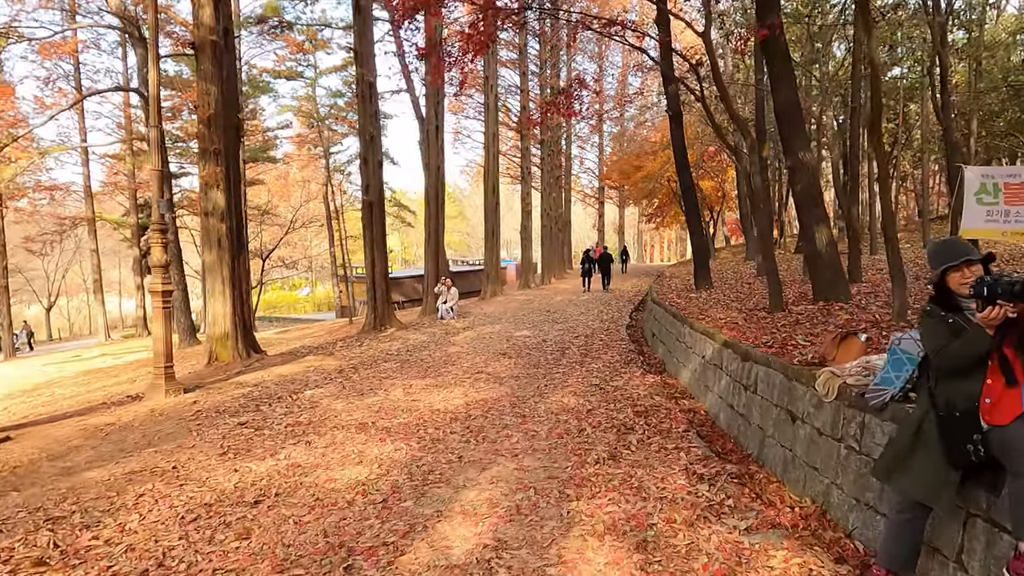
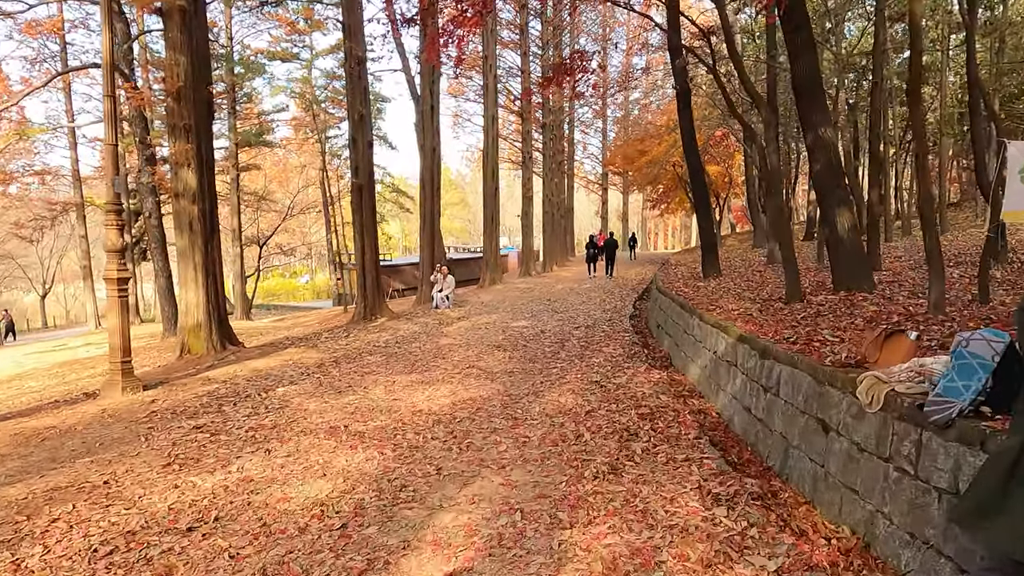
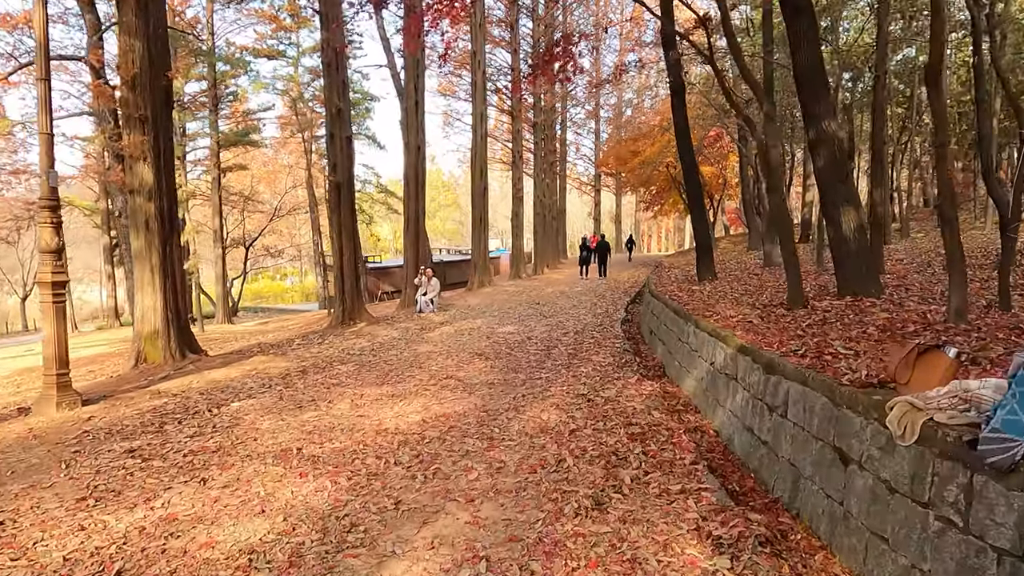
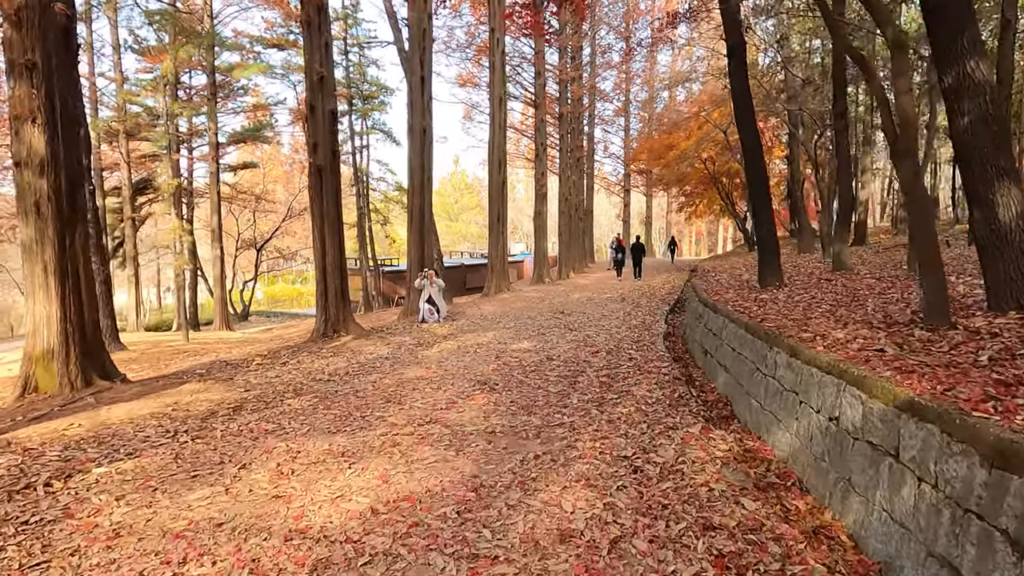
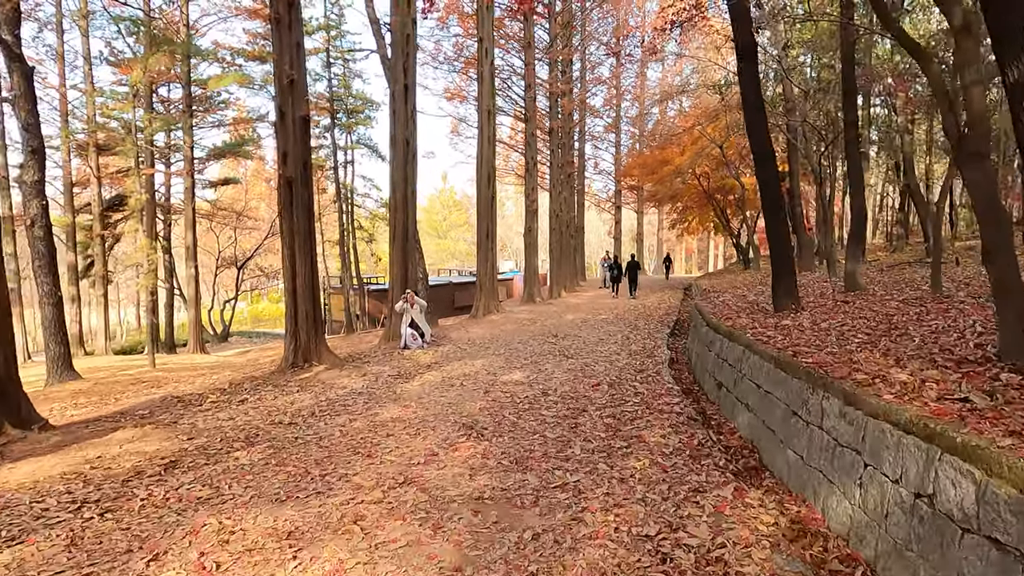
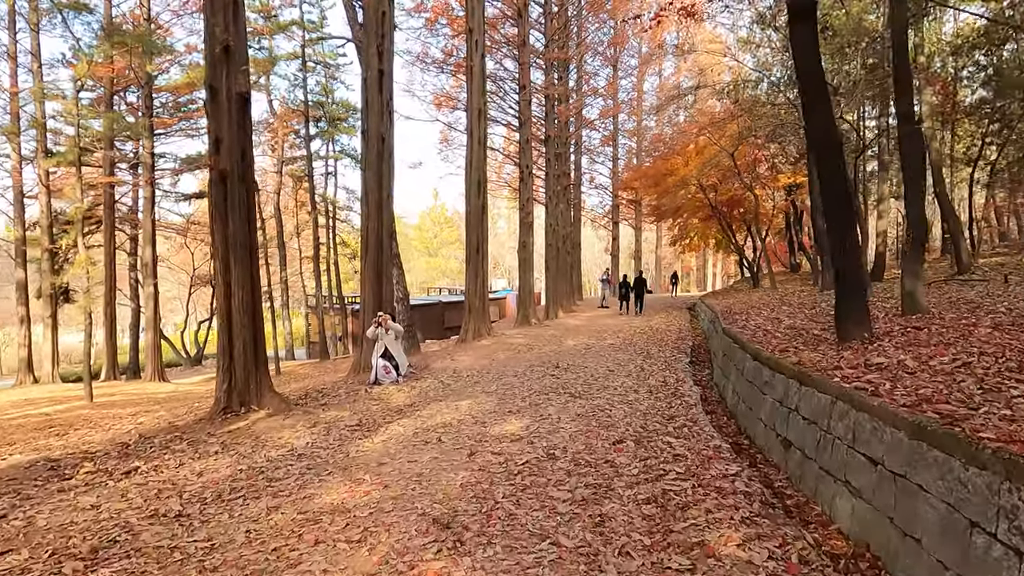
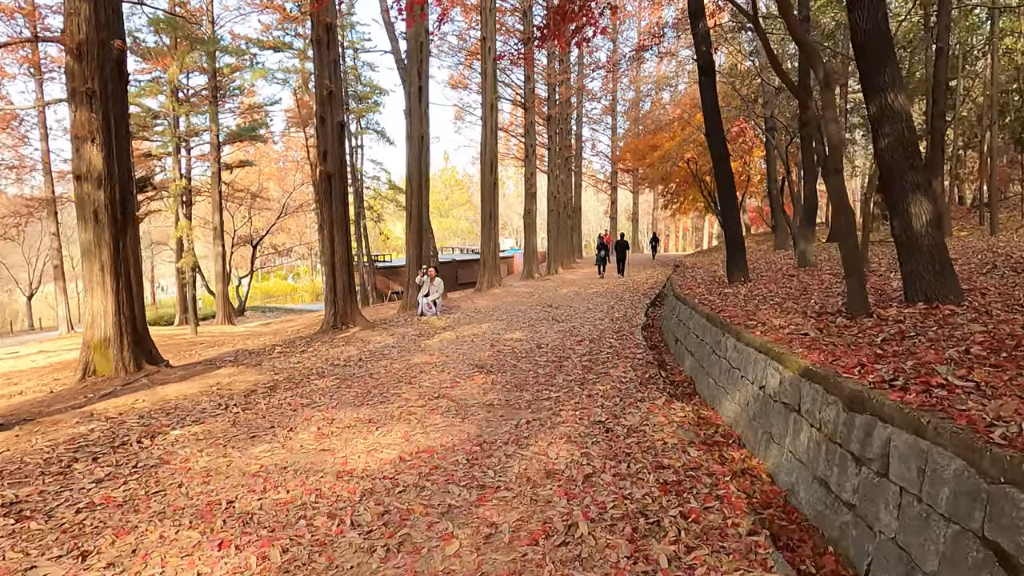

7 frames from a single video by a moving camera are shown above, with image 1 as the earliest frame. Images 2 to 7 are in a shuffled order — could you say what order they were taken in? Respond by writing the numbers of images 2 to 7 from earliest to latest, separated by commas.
2, 3, 7, 4, 5, 6
